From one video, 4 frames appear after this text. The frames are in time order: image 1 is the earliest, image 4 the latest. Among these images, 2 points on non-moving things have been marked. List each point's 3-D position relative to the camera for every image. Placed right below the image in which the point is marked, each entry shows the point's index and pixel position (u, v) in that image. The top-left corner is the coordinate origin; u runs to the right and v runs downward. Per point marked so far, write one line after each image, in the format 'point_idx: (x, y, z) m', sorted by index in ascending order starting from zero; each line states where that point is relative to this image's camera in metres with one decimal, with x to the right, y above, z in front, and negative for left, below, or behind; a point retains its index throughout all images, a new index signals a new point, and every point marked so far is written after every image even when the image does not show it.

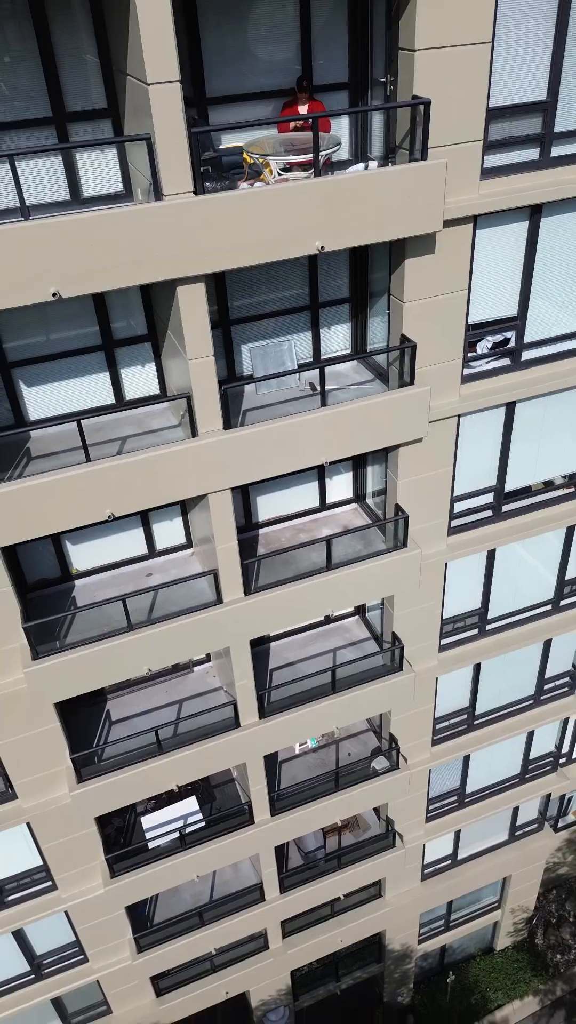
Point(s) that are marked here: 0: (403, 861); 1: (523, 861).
0: (+1.8, -5.4, +16.4) m
1: (+4.3, -6.4, +19.2) m
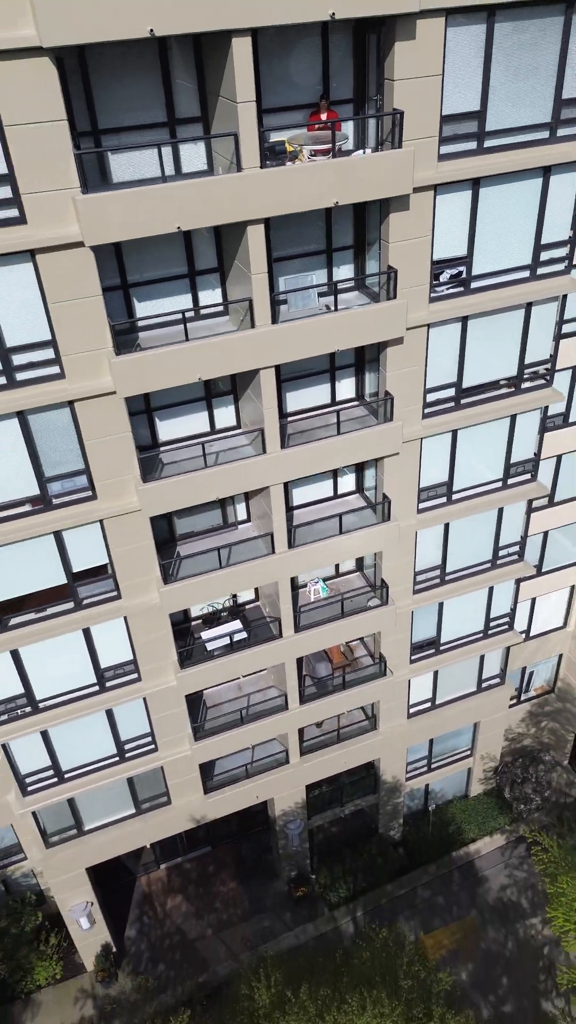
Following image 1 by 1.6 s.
0: (+2.1, -3.6, +21.4) m
1: (+4.7, -4.5, +24.2) m
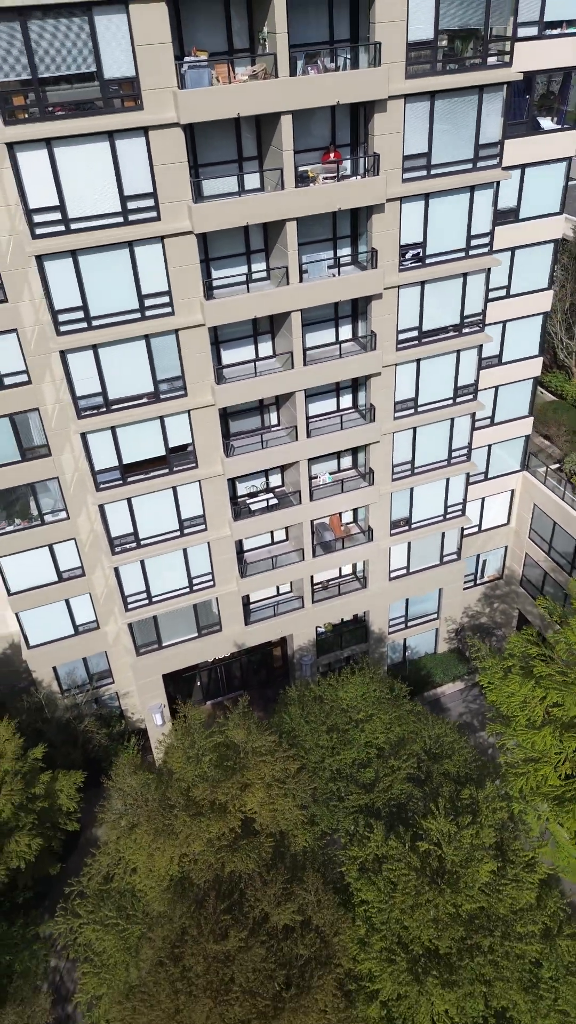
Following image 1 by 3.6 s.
0: (+2.6, -1.1, +30.3) m
1: (+5.1, -2.1, +33.1) m
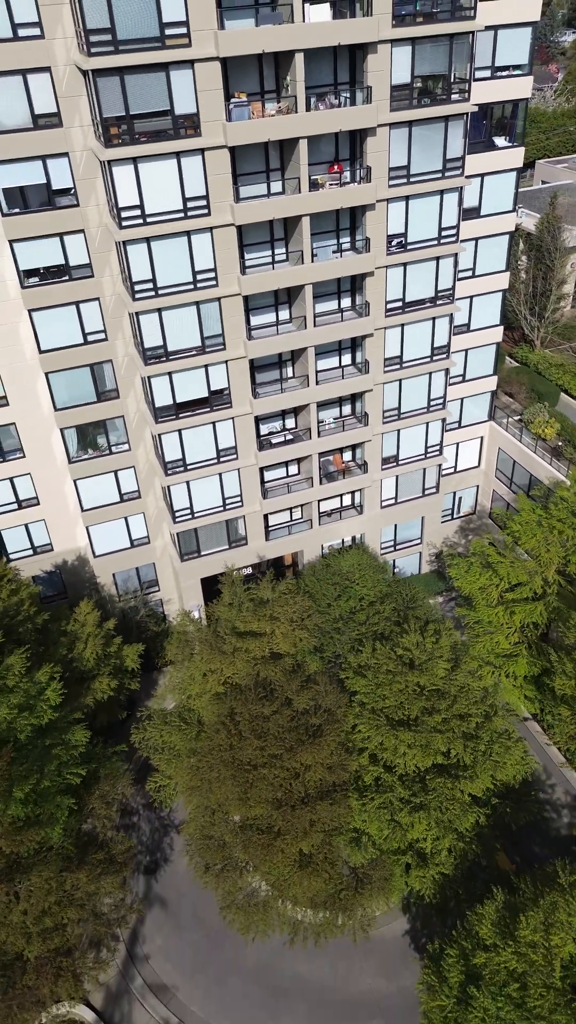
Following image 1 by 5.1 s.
0: (+3.0, +1.2, +38.0) m
1: (+5.6, +0.2, +40.8) m
